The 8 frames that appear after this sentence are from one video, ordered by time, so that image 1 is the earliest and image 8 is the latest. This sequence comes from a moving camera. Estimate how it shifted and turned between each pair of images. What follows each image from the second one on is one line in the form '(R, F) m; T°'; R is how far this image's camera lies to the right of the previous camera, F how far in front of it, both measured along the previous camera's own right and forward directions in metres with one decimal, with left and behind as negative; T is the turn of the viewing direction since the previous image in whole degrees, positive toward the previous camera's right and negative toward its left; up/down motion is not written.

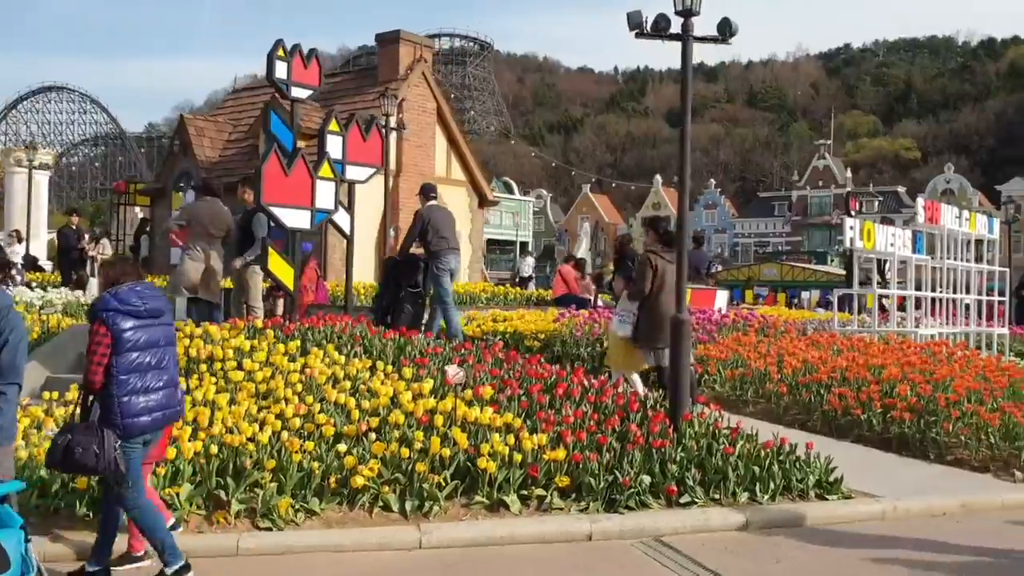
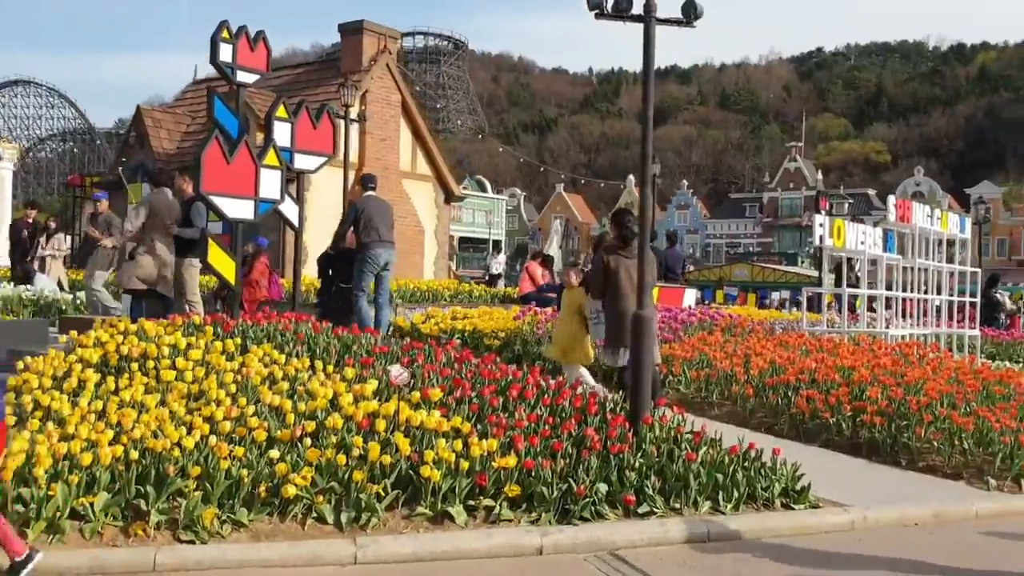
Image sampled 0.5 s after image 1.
(+0.2, +0.5) m; +2°
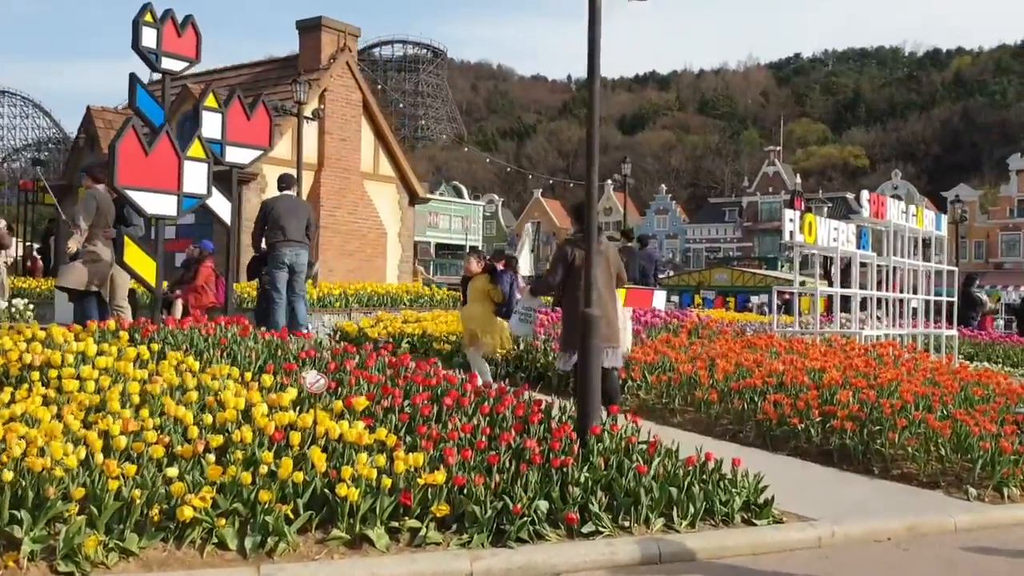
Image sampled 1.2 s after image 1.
(+0.4, +0.7) m; +1°
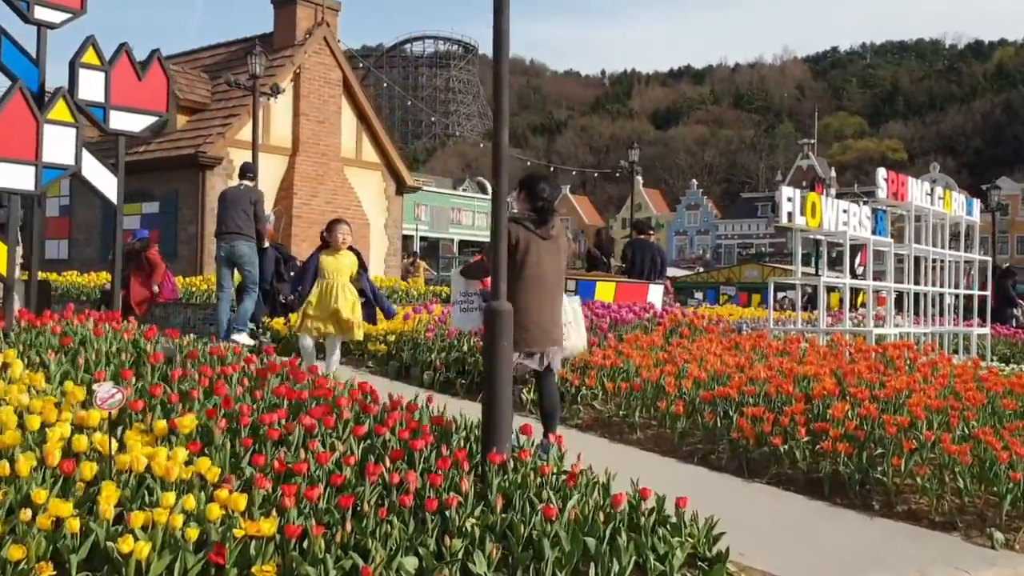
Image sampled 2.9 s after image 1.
(+0.9, +1.6) m; -2°
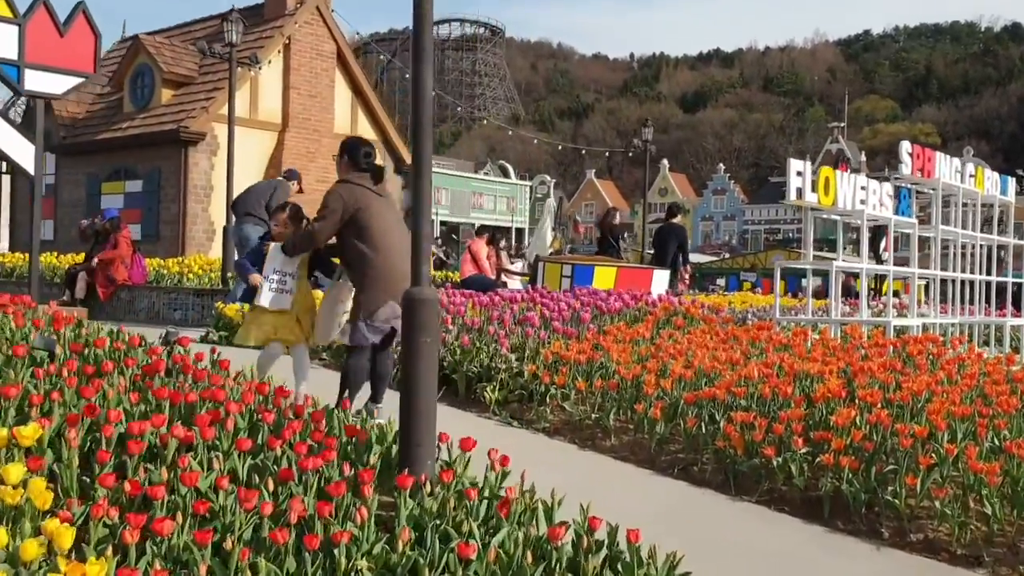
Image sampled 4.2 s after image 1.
(+0.5, +1.0) m; -2°
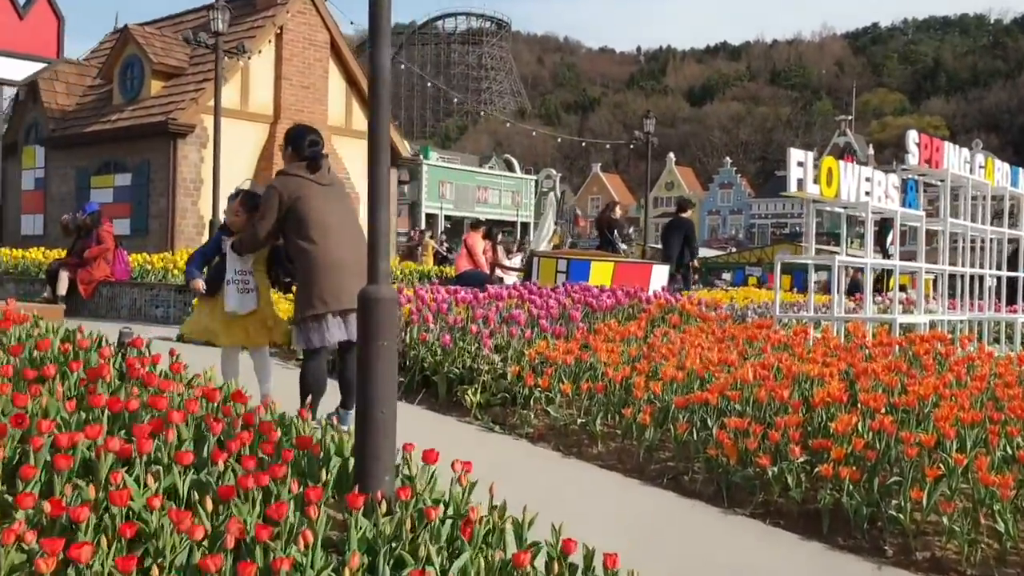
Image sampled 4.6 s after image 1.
(+0.2, +0.4) m; 0°
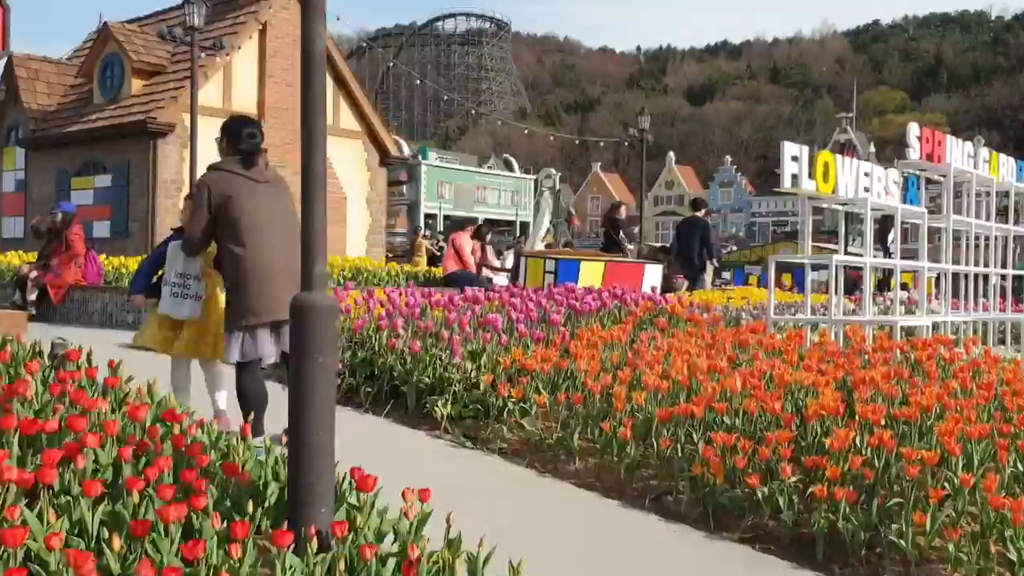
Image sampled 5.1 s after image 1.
(+0.2, +0.5) m; 0°
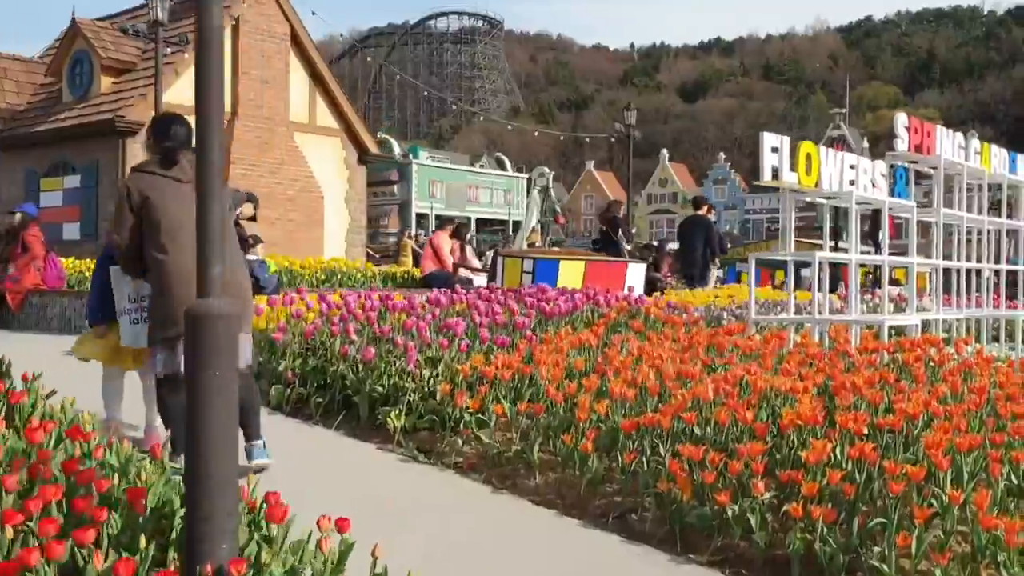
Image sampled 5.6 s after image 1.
(+0.2, +0.4) m; 0°
